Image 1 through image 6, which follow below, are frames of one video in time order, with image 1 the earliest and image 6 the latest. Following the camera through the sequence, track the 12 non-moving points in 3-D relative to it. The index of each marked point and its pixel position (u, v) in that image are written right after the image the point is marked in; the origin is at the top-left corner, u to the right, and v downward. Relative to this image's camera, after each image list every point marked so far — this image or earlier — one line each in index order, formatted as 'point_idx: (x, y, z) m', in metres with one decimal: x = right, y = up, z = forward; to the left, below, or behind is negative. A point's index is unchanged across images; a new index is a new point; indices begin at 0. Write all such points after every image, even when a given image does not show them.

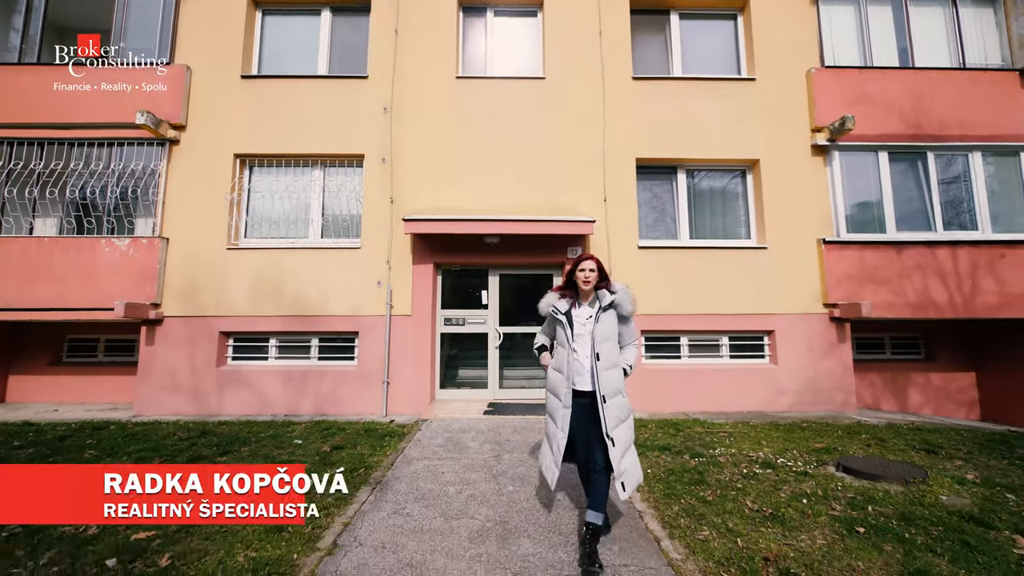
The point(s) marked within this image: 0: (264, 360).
0: (-3.9, -1.1, +6.9) m
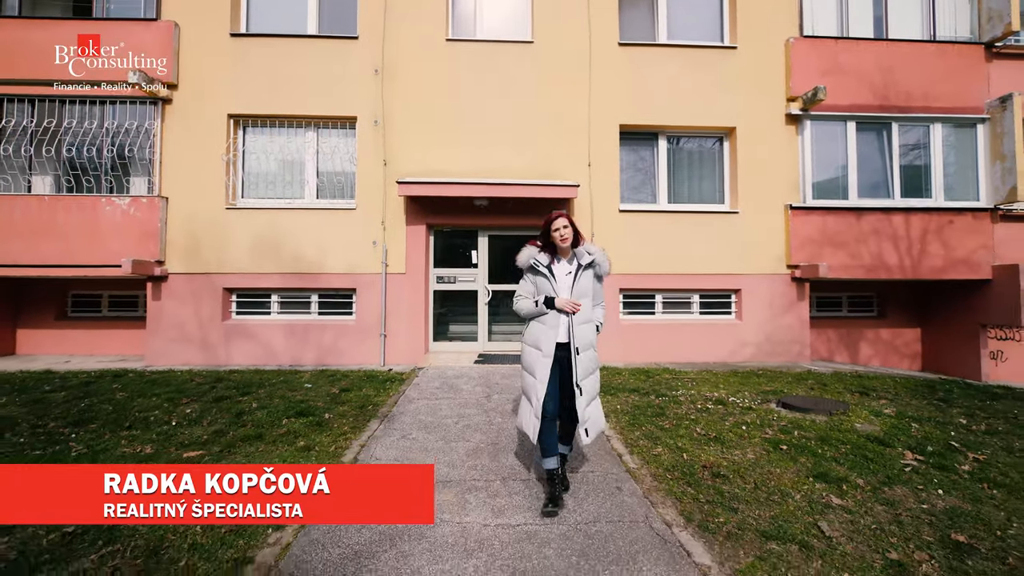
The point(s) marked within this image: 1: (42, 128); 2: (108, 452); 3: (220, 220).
0: (-4.1, -0.4, +7.4) m
1: (-7.8, +2.7, +7.3) m
2: (-3.1, -1.2, +3.4) m
3: (-4.8, +1.1, +7.2) m
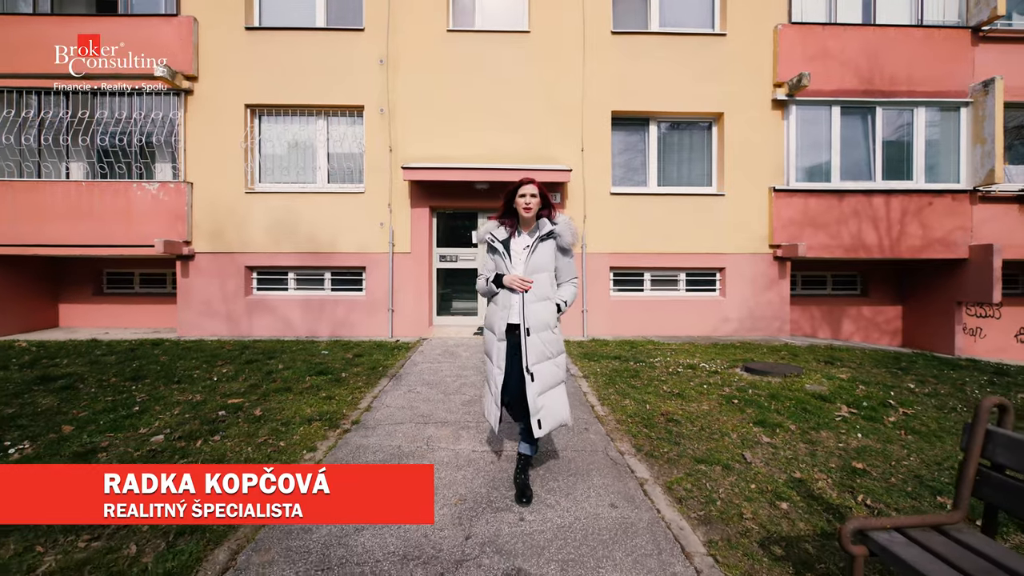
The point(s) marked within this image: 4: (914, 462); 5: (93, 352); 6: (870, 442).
0: (-4.2, 0.0, +8.0) m
1: (-7.8, +3.0, +7.8) m
2: (-3.2, -1.0, +4.0) m
3: (-4.9, +1.5, +7.8) m
4: (+2.9, -1.3, +3.2) m
5: (-5.7, -0.9, +5.9) m
6: (+2.9, -1.2, +3.5) m
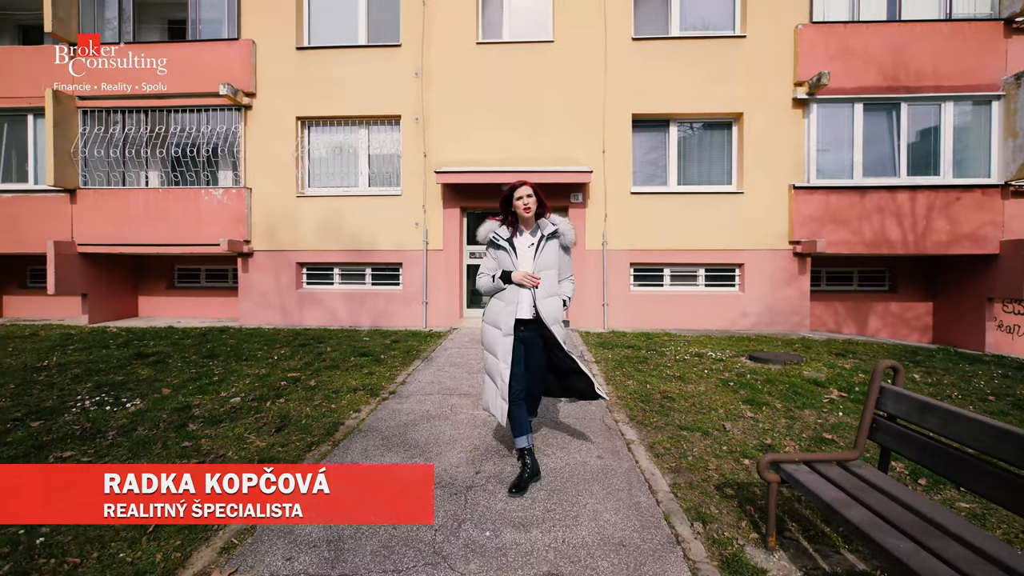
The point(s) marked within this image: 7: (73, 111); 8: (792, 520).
0: (-3.7, +0.1, +8.9) m
1: (-7.4, +3.2, +9.0) m
2: (-3.0, -0.9, +4.8) m
3: (-4.4, +1.6, +8.7) m
4: (+3.0, -1.2, +3.5) m
5: (-5.4, -0.8, +6.9) m
6: (+3.0, -1.2, +3.9) m
7: (-9.0, +3.6, +8.9) m
8: (+1.5, -1.2, +2.4) m
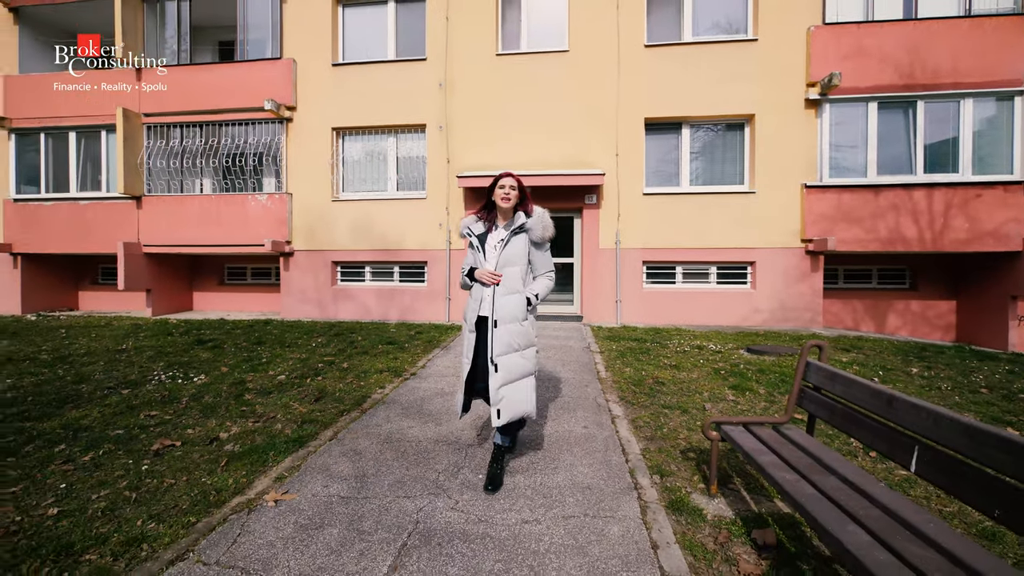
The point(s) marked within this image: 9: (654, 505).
0: (-3.3, +0.2, +9.7) m
1: (-6.9, +3.3, +10.0) m
2: (-2.9, -0.9, +5.6) m
3: (-4.0, +1.7, +9.5) m
4: (+3.0, -1.2, +3.9) m
5: (-5.1, -0.7, +7.8) m
6: (+3.0, -1.1, +4.2) m
7: (-8.6, +3.7, +10.0) m
8: (+1.4, -1.2, +2.8) m
9: (+0.8, -1.2, +2.5) m
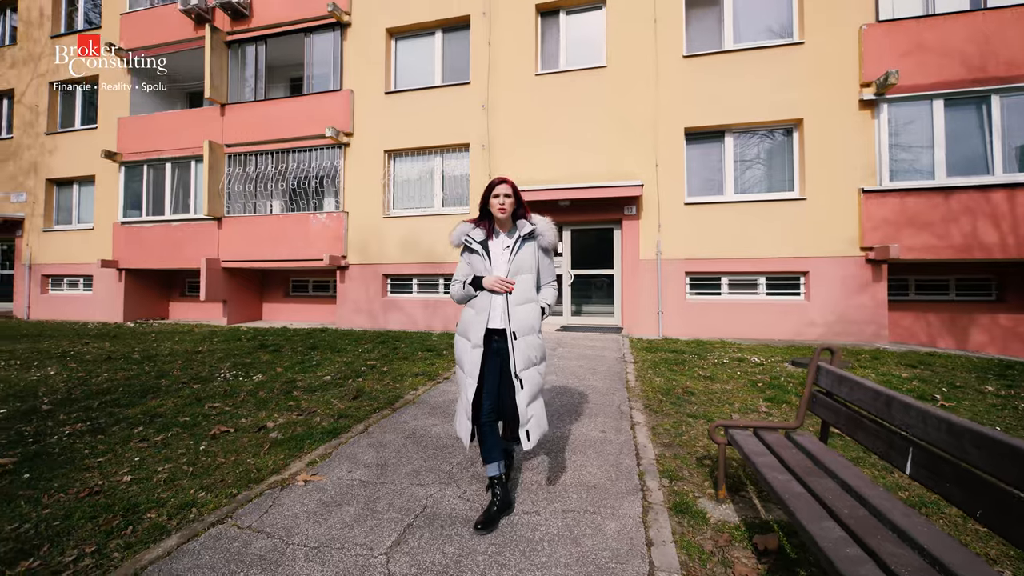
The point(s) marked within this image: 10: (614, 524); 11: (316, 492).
0: (-2.4, -0.1, +10.2) m
1: (-5.9, +3.0, +11.0) m
2: (-2.5, -1.0, +6.0) m
3: (-3.1, +1.5, +10.2) m
4: (+3.2, -1.2, +3.6) m
5: (-4.4, -0.9, +8.5) m
6: (+3.2, -1.2, +3.9) m
7: (-7.5, +3.4, +11.3) m
8: (+1.5, -1.2, +2.7) m
9: (+0.8, -1.3, +2.5) m
10: (+0.5, -1.3, +2.3) m
11: (-1.1, -1.2, +2.6) m
